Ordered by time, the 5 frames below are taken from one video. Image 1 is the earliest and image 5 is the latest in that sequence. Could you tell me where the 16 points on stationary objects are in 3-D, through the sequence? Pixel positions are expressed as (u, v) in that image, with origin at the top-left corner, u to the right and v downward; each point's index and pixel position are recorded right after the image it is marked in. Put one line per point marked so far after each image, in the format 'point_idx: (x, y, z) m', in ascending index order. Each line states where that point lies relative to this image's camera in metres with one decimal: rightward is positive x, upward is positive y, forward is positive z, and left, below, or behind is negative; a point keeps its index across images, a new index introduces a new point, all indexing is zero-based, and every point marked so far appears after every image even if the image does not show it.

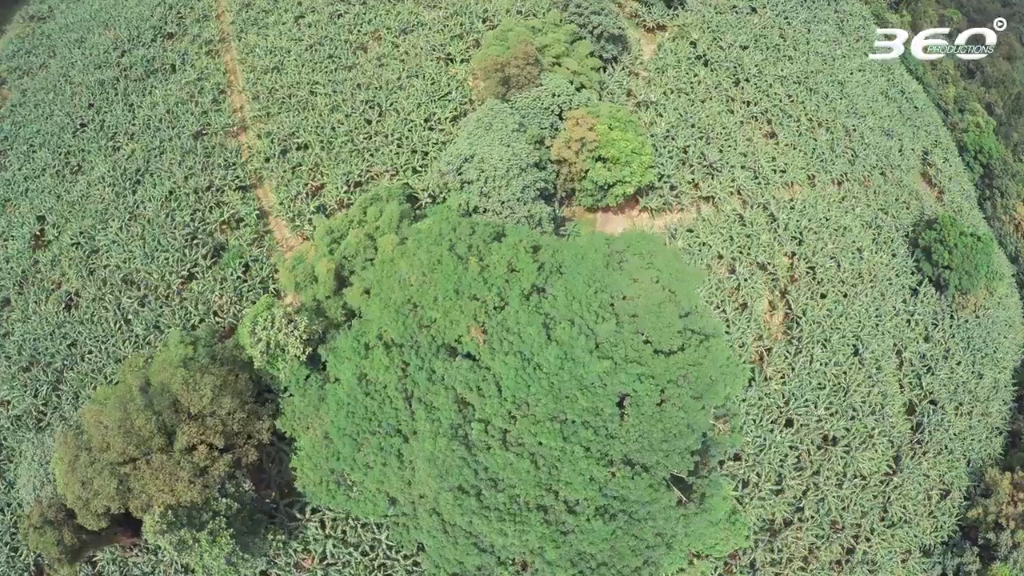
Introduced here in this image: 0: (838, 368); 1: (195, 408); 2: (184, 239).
0: (+9.7, -2.3, +19.4) m
1: (-6.2, -2.3, +12.9) m
2: (-9.6, +1.3, +19.5) m
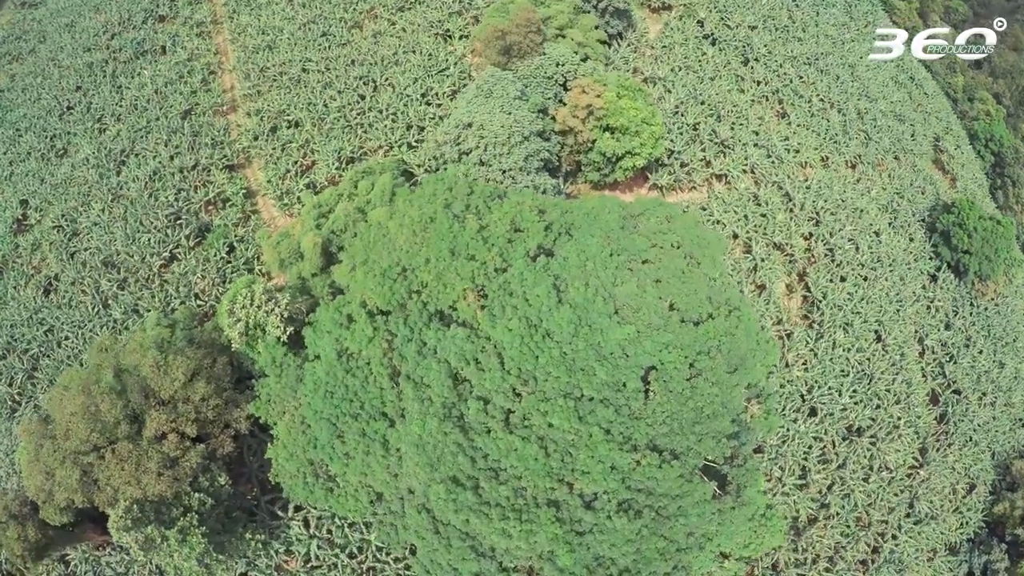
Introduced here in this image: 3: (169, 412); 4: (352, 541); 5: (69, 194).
0: (+9.7, -1.8, +18.3) m
1: (-6.2, -1.9, +11.8) m
2: (-9.6, +1.8, +18.4) m
3: (-6.3, -2.2, +12.1) m
4: (-3.3, -5.2, +13.5) m
5: (-12.4, +2.5, +18.8) m
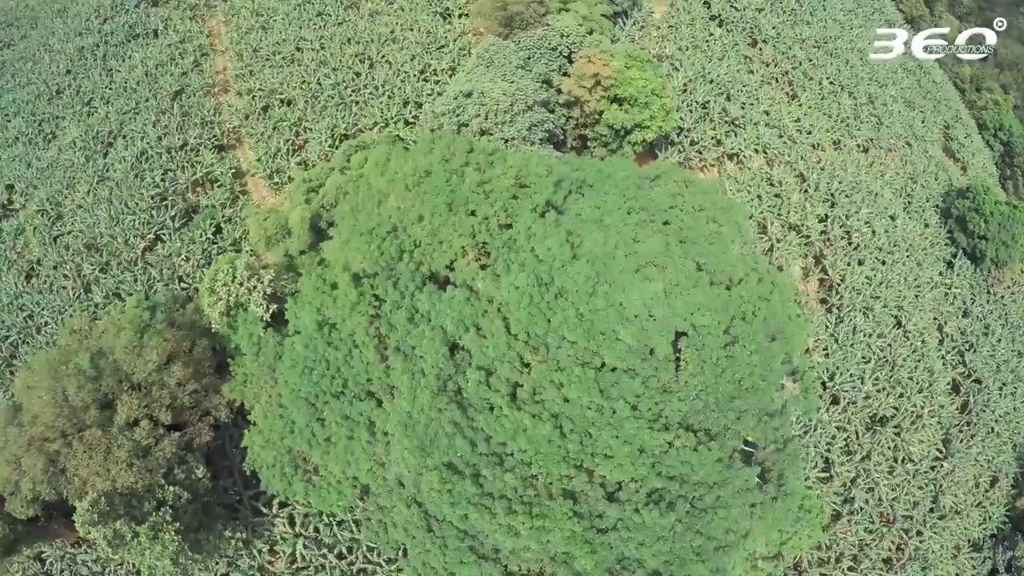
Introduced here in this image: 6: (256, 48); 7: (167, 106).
0: (+9.8, -1.4, +17.4) m
1: (-6.1, -1.5, +10.9) m
2: (-9.5, +2.3, +17.5) m
3: (-6.3, -1.8, +11.2) m
4: (-3.3, -4.8, +12.6) m
5: (-12.3, +3.0, +17.9) m
6: (-7.6, +7.1, +19.5) m
7: (-9.8, +5.1, +18.7) m
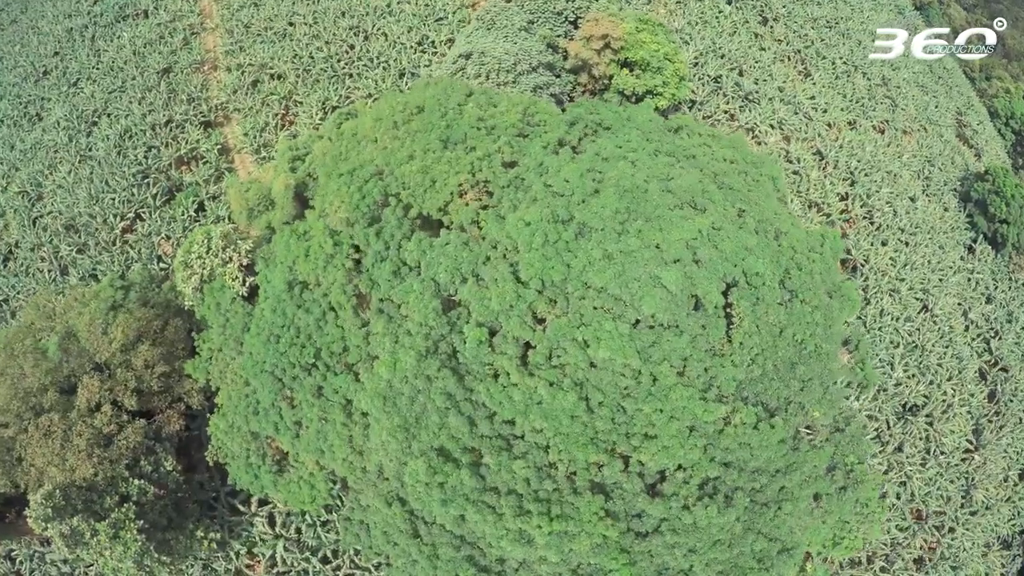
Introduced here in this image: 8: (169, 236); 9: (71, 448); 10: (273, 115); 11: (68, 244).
0: (+9.8, -0.9, +16.4) m
1: (-6.1, -1.0, +9.9) m
2: (-9.5, +2.8, +16.5) m
3: (-6.2, -1.4, +10.2) m
4: (-3.2, -4.4, +11.7) m
5: (-12.3, +3.5, +16.8) m
6: (-7.5, +7.6, +18.4) m
7: (-9.7, +5.6, +17.6) m
8: (-8.2, +1.3, +15.9) m
9: (-6.2, -2.3, +9.4) m
10: (-6.2, +4.5, +17.3) m
11: (-10.8, +1.1, +16.0) m
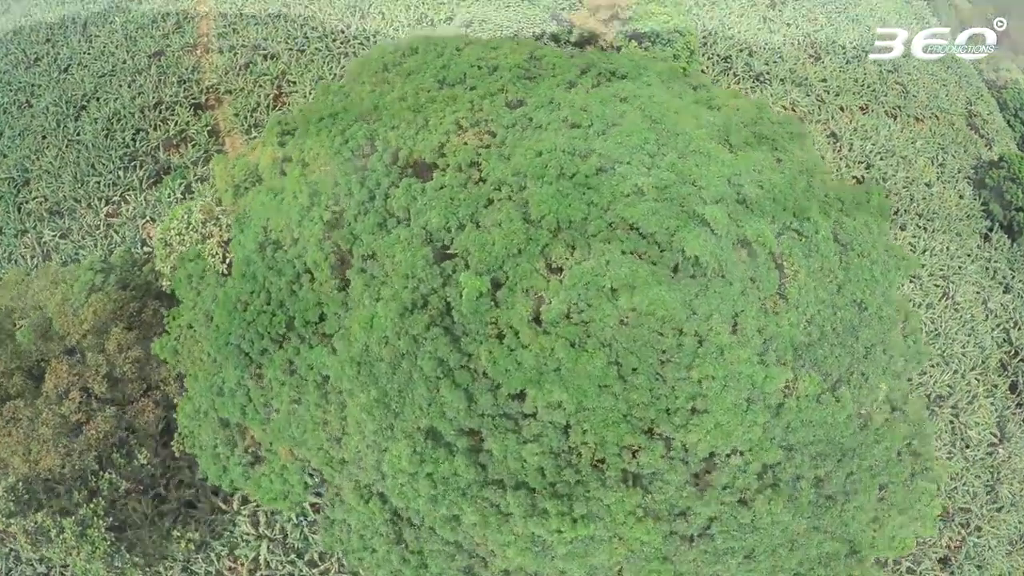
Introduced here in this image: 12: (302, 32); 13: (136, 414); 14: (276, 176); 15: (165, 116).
0: (+9.9, -0.6, +15.7) m
1: (-6.0, -0.8, +9.2) m
2: (-9.4, +3.1, +15.7) m
3: (-6.2, -1.1, +9.5) m
4: (-3.2, -4.1, +11.0) m
5: (-12.2, +3.8, +16.1) m
6: (-7.5, +7.9, +17.7) m
7: (-9.6, +6.0, +16.9) m
8: (-8.2, +1.6, +15.2) m
9: (-6.2, -2.0, +8.7) m
10: (-6.2, +4.9, +16.5) m
11: (-10.7, +1.4, +15.3) m
12: (-5.6, +6.9, +17.3) m
13: (-5.4, -1.9, +9.8) m
14: (-3.8, +1.7, +10.8) m
15: (-8.7, +4.4, +16.3) m
